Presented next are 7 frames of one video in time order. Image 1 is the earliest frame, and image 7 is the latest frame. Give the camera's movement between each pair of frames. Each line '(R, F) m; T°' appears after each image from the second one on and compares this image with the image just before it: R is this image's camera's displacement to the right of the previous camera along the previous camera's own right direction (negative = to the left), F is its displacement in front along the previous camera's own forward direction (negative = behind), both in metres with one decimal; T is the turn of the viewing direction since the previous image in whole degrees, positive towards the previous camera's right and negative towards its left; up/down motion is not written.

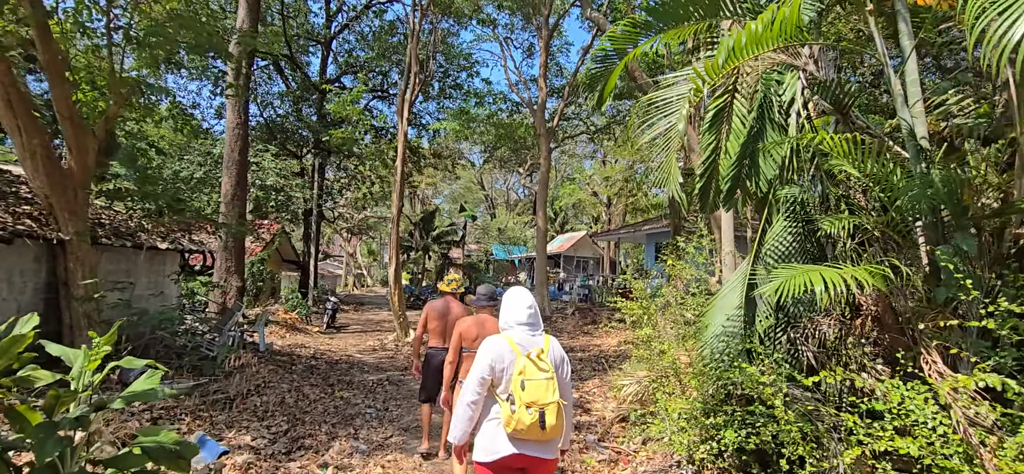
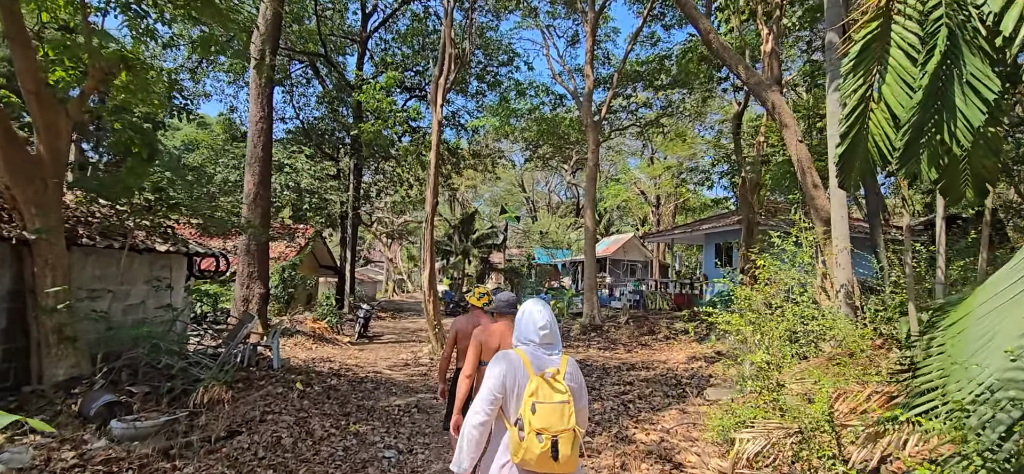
(-0.2, +1.4) m; -5°
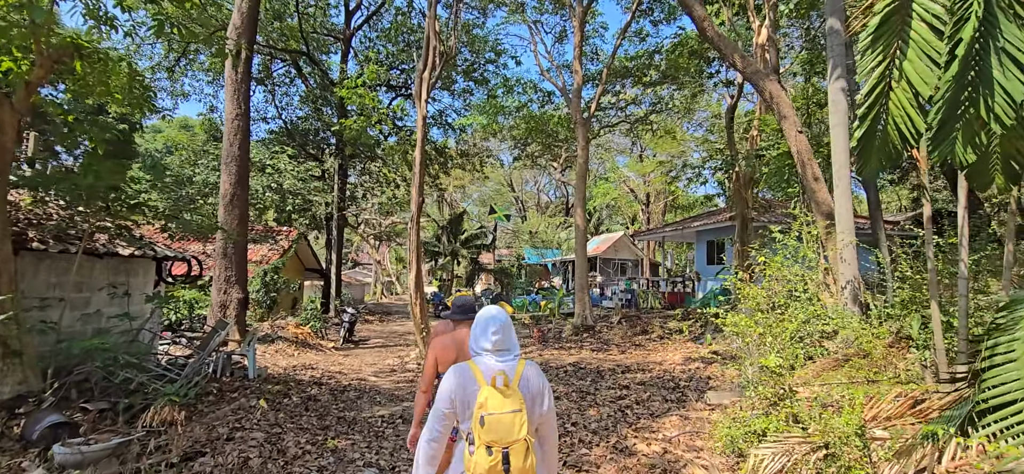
(0.0, +0.4) m; +1°
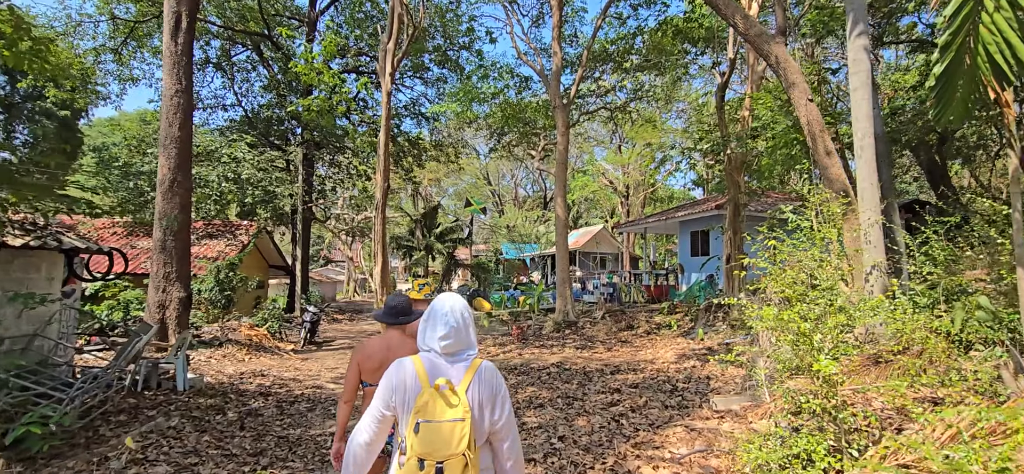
(0.0, +1.0) m; +2°
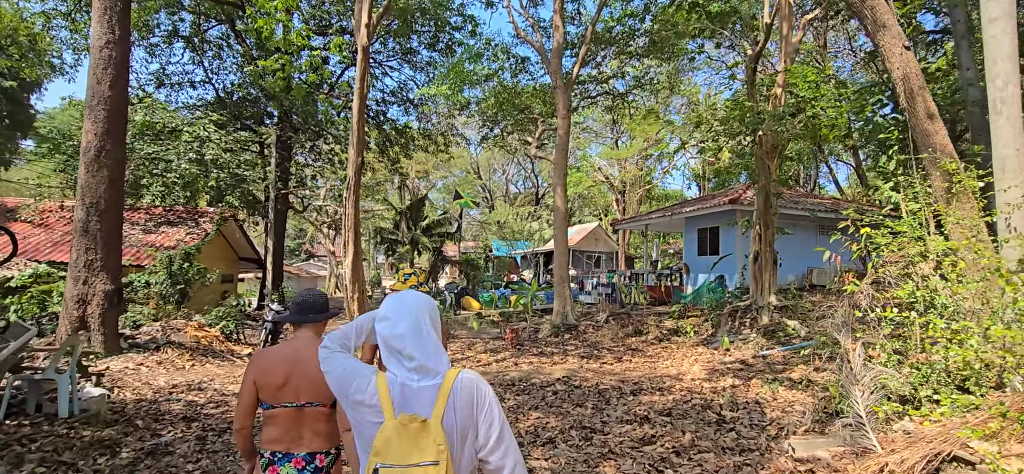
(-0.1, +1.5) m; +1°
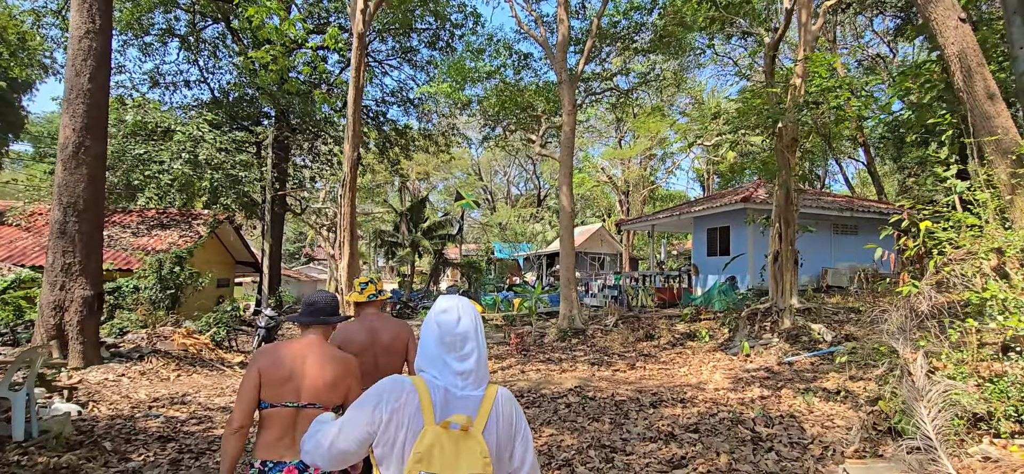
(-0.1, +0.5) m; 0°
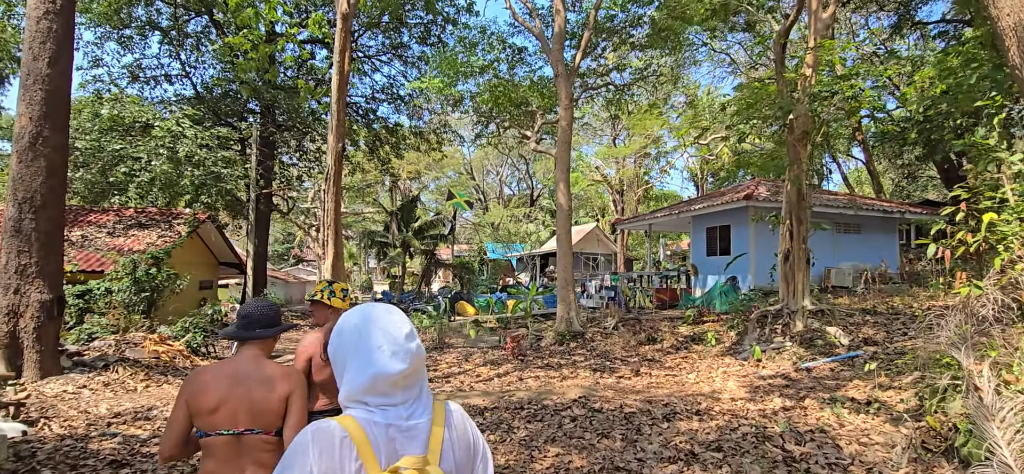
(-0.1, +0.5) m; +1°
